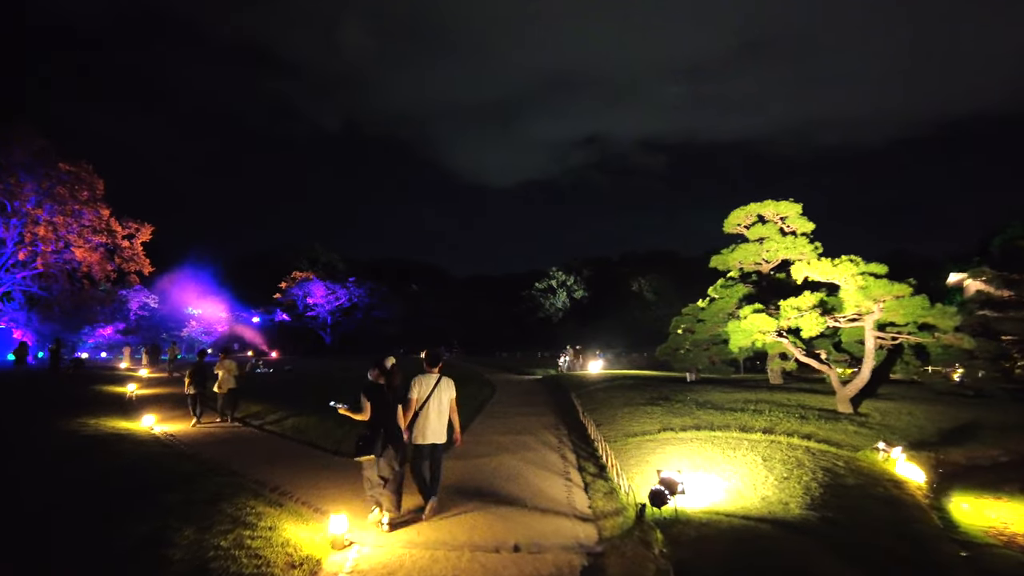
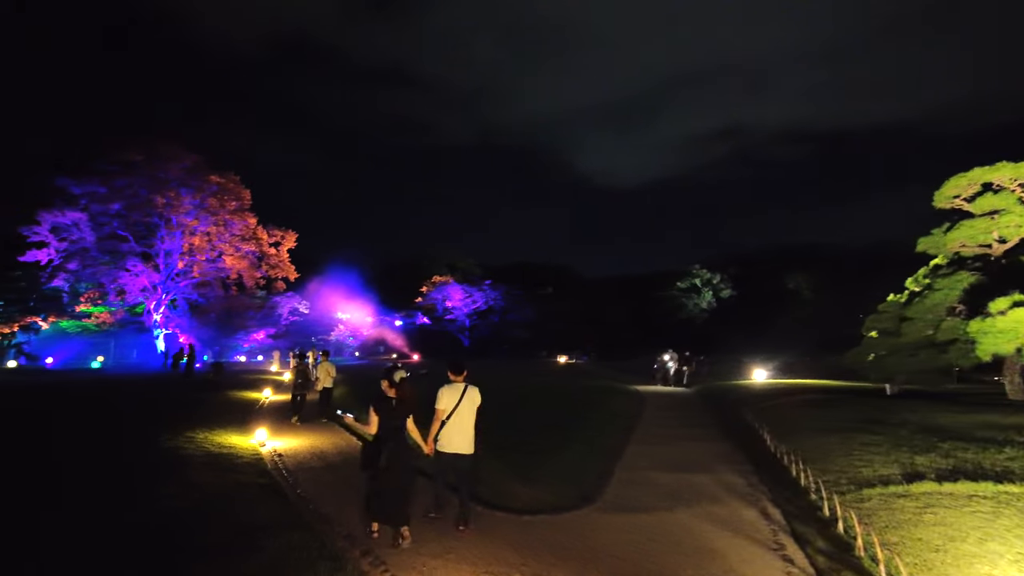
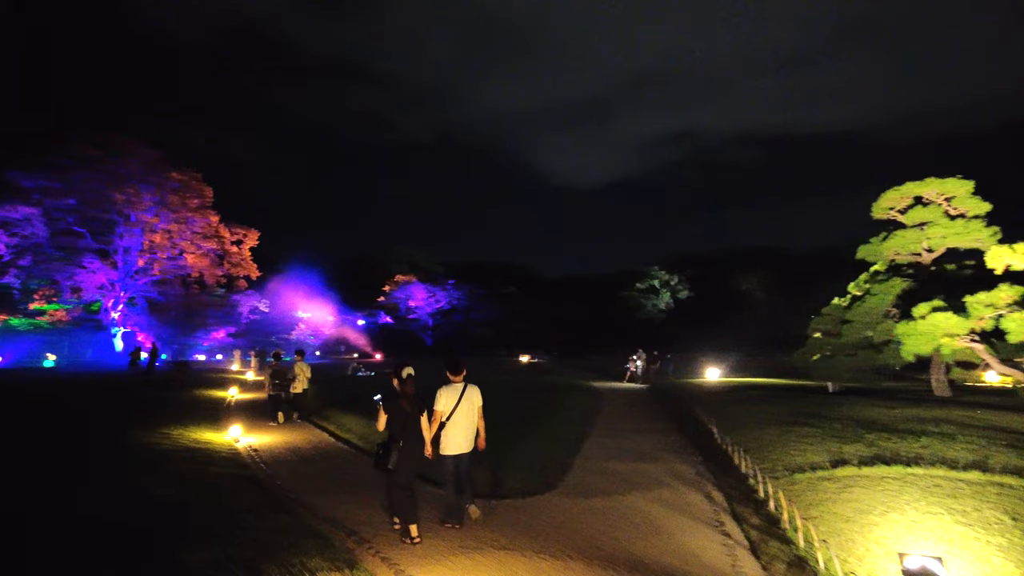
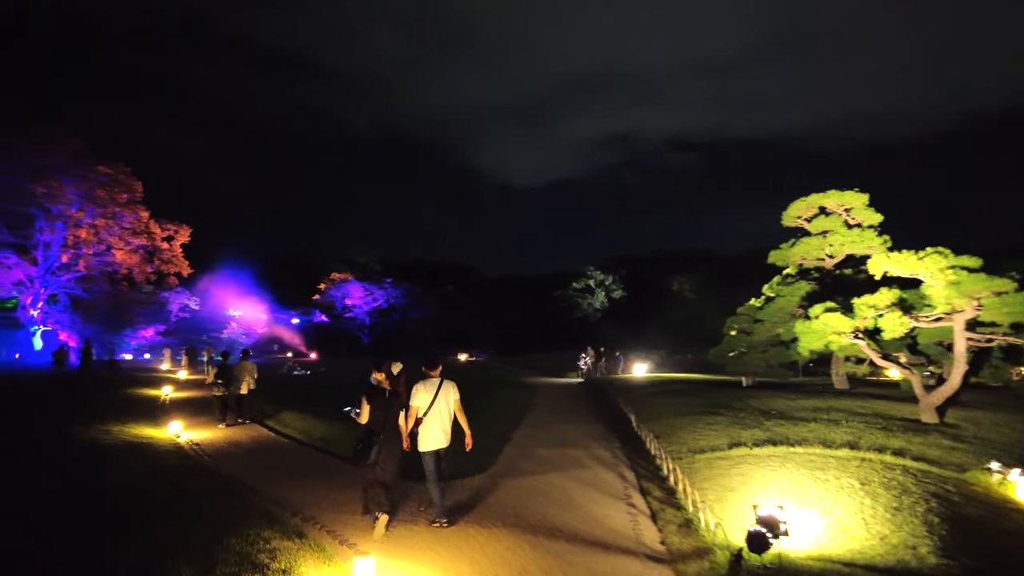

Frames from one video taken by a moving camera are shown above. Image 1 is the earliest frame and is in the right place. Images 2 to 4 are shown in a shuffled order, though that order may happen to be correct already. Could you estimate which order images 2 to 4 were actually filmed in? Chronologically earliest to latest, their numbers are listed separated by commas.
4, 3, 2
